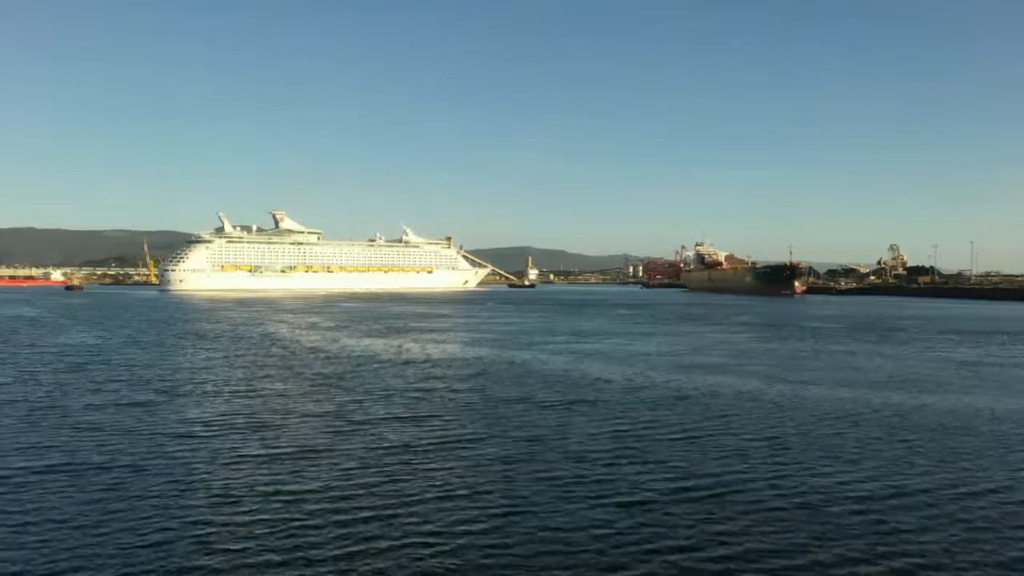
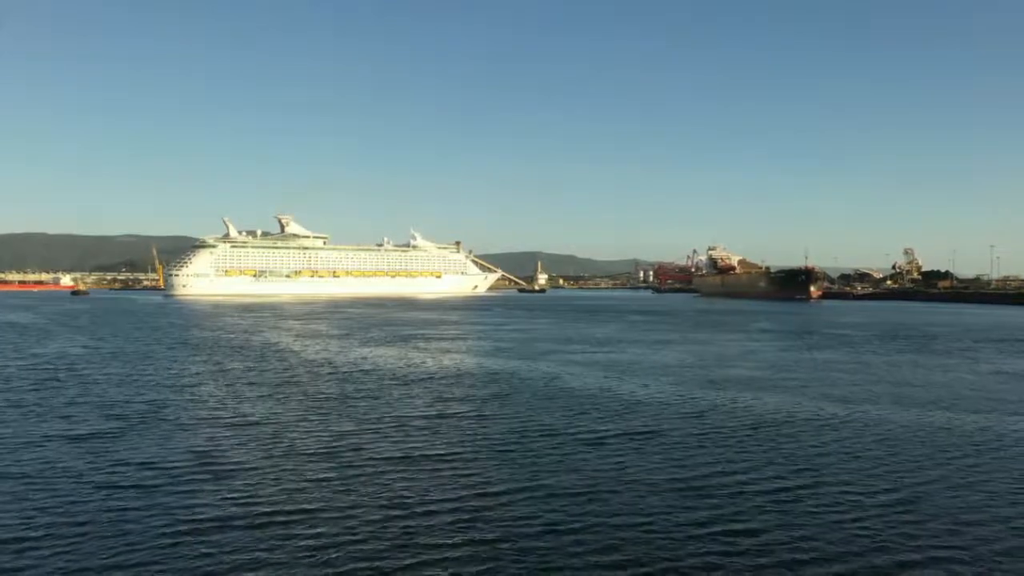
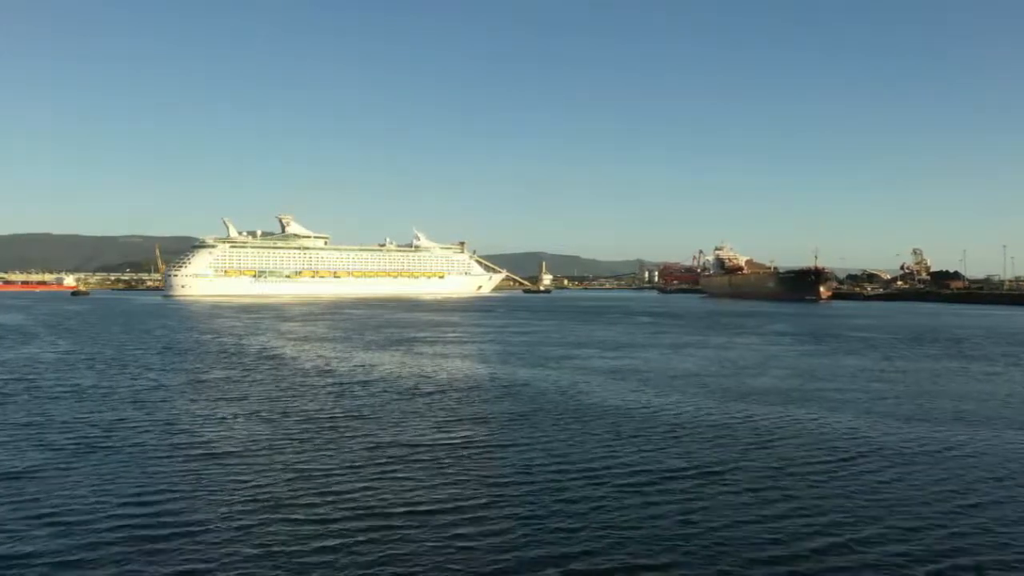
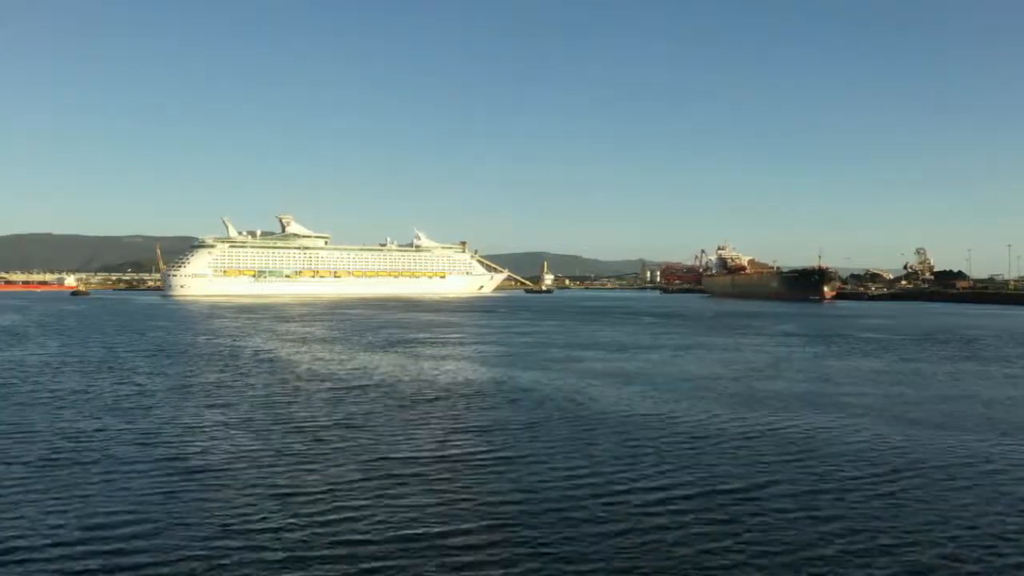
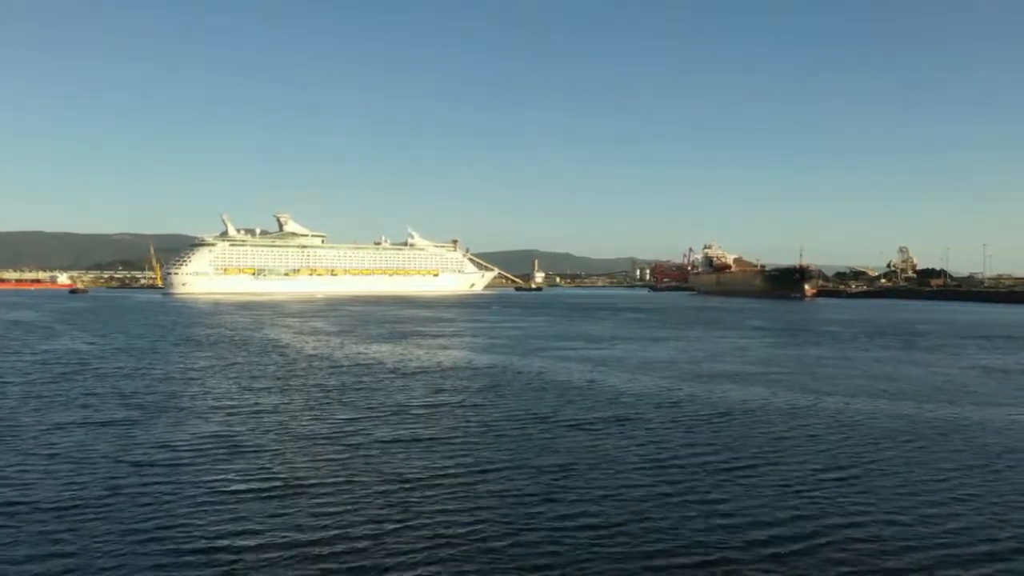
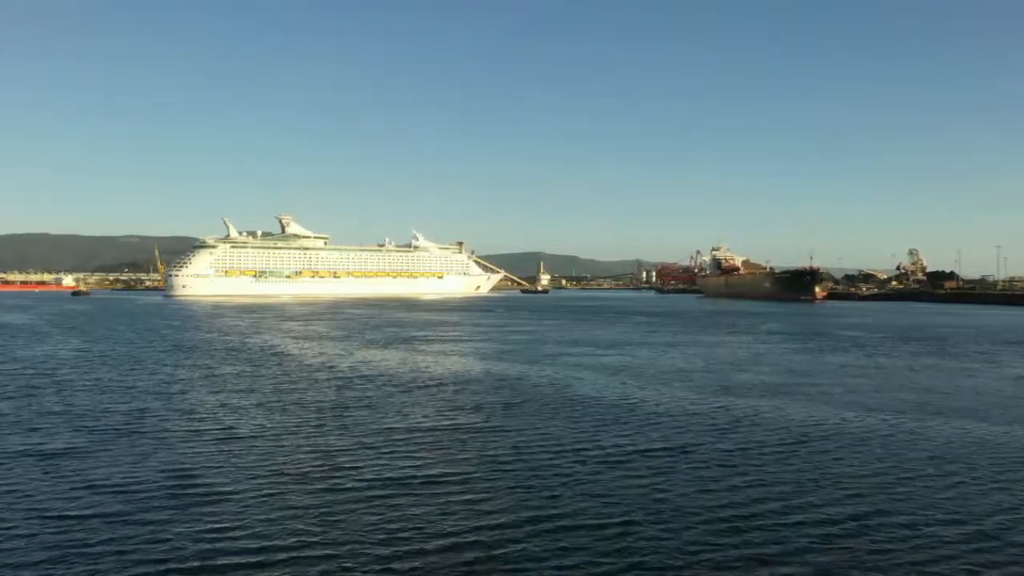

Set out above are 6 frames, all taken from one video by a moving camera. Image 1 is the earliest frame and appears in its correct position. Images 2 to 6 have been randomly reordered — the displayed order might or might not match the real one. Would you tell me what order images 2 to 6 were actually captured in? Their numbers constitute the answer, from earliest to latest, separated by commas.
5, 2, 6, 3, 4
